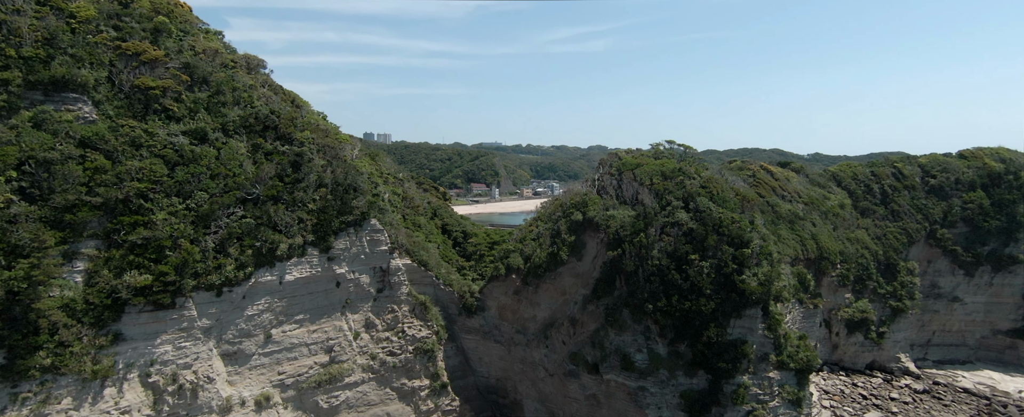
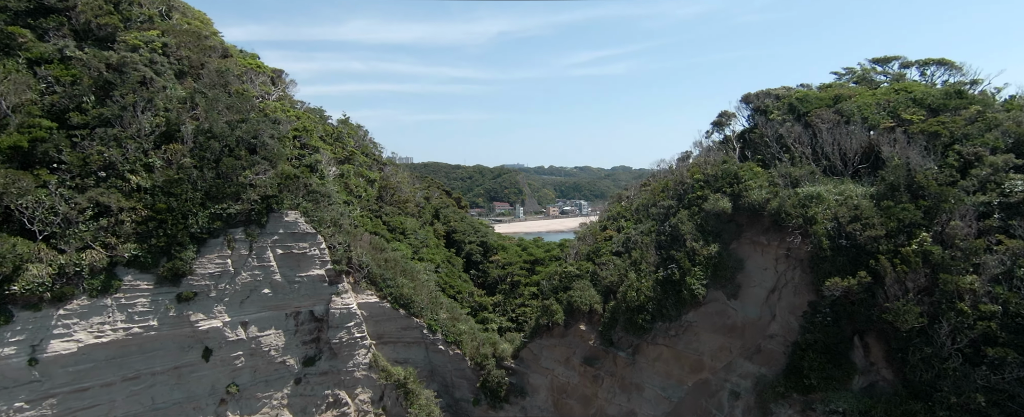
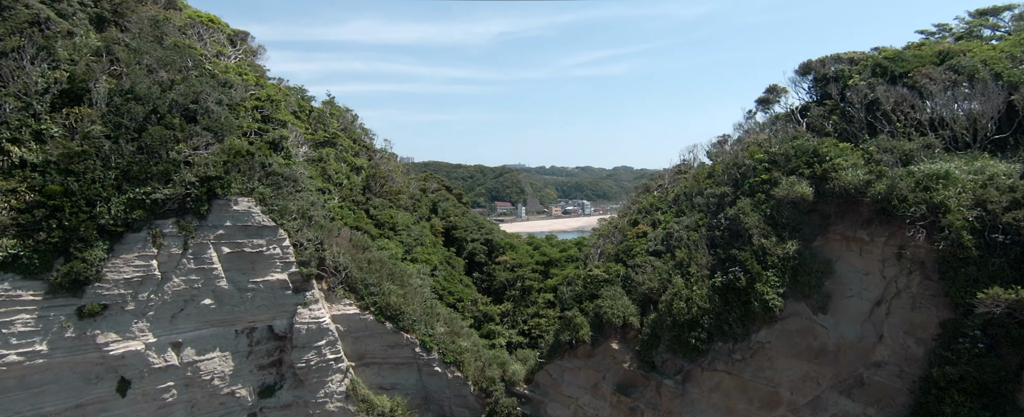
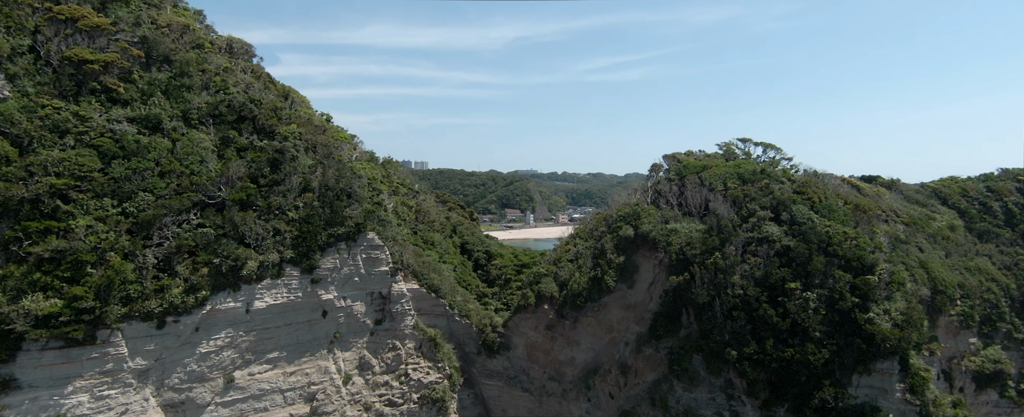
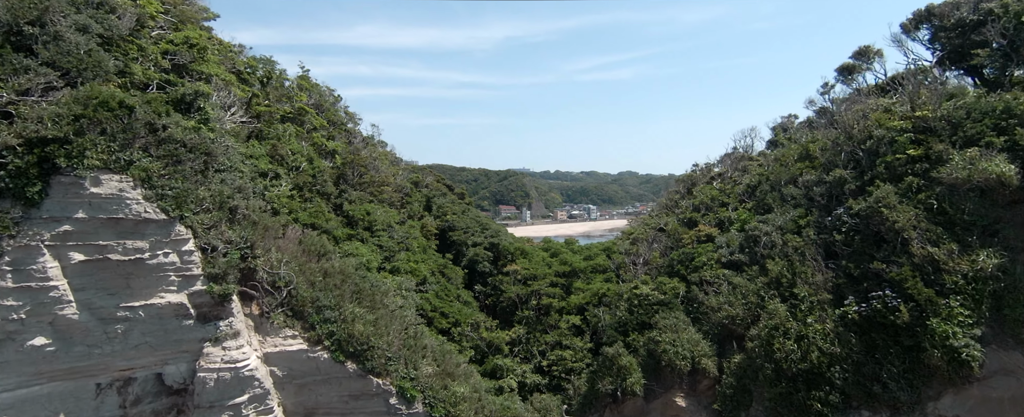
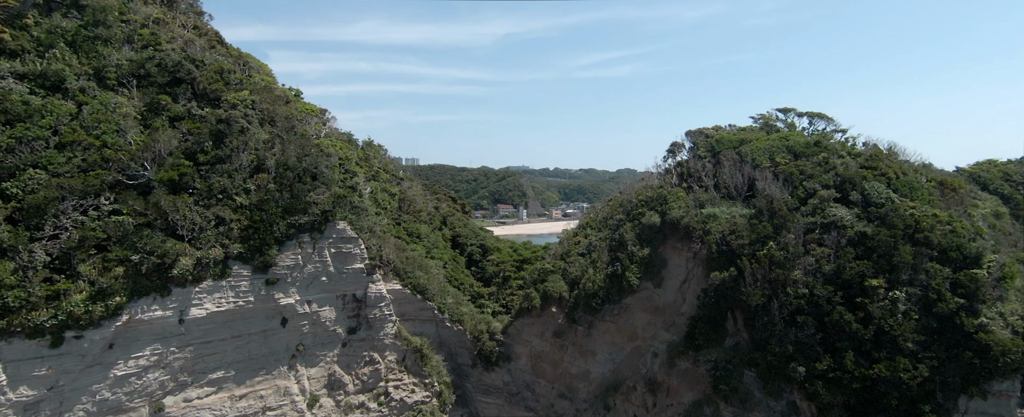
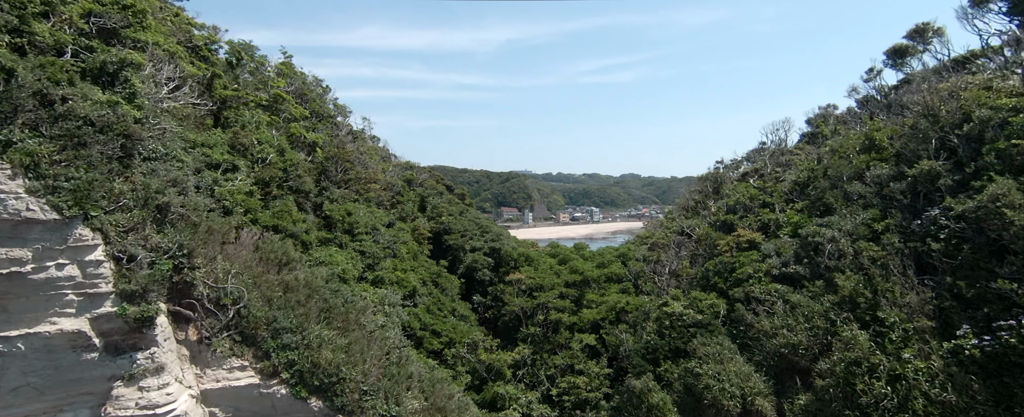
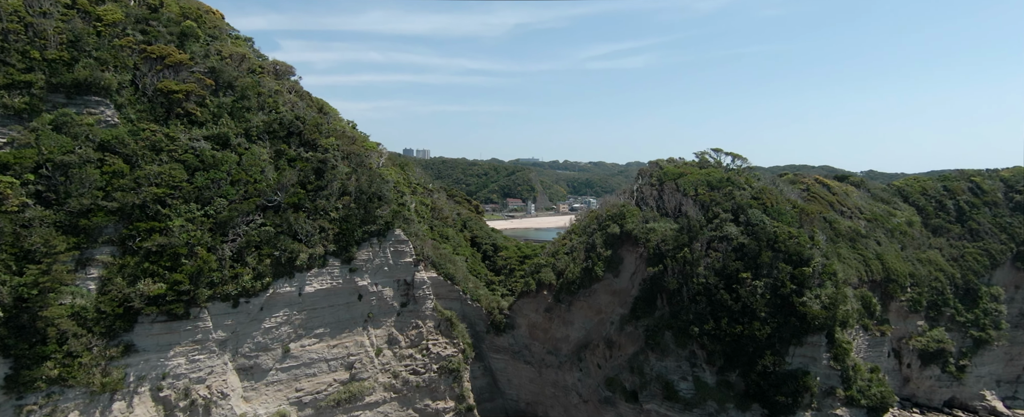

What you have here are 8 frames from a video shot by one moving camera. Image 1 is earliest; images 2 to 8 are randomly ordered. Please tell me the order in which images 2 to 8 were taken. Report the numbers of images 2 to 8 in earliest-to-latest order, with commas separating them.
8, 4, 6, 2, 3, 5, 7
